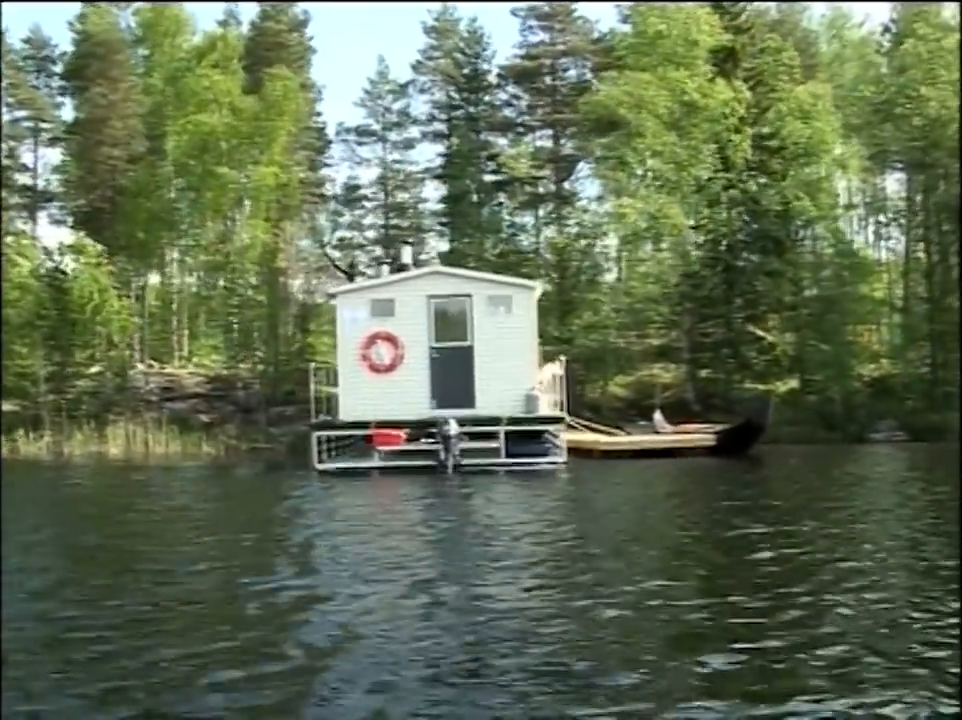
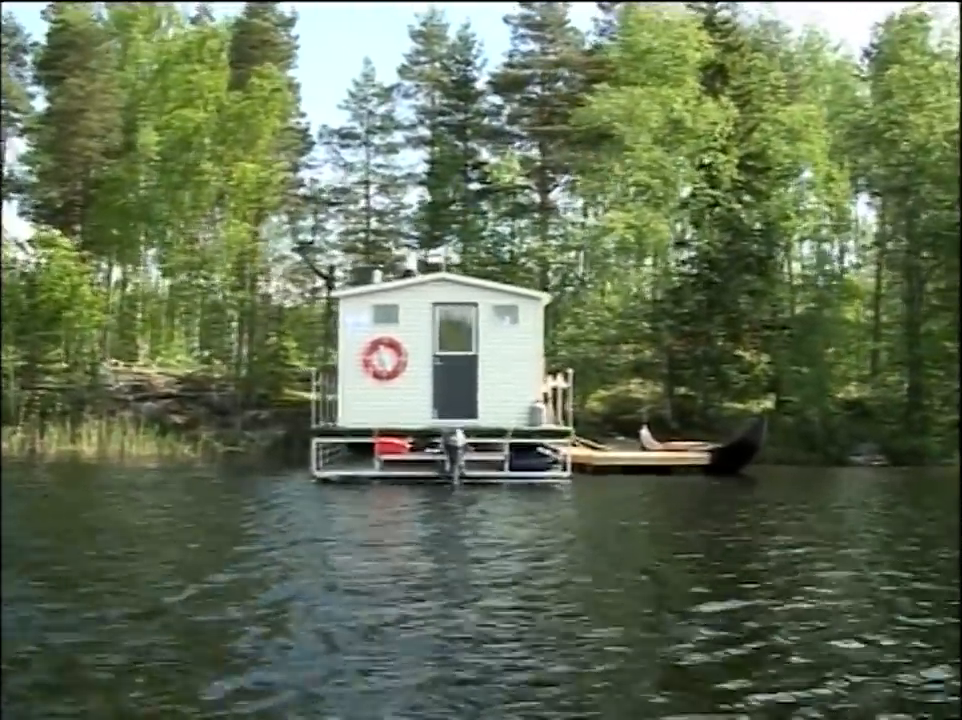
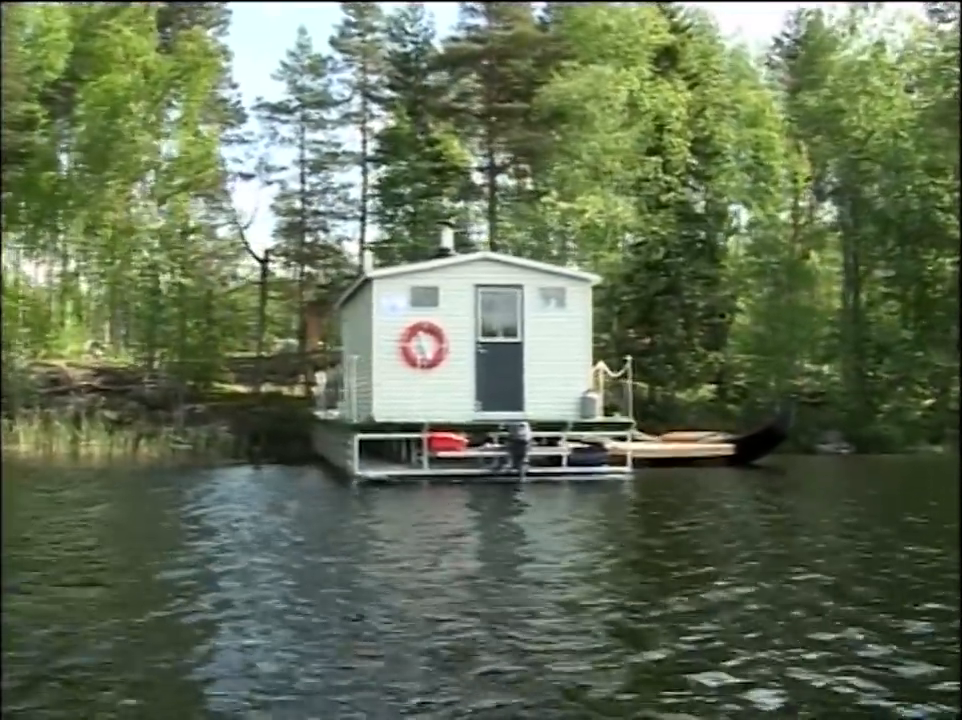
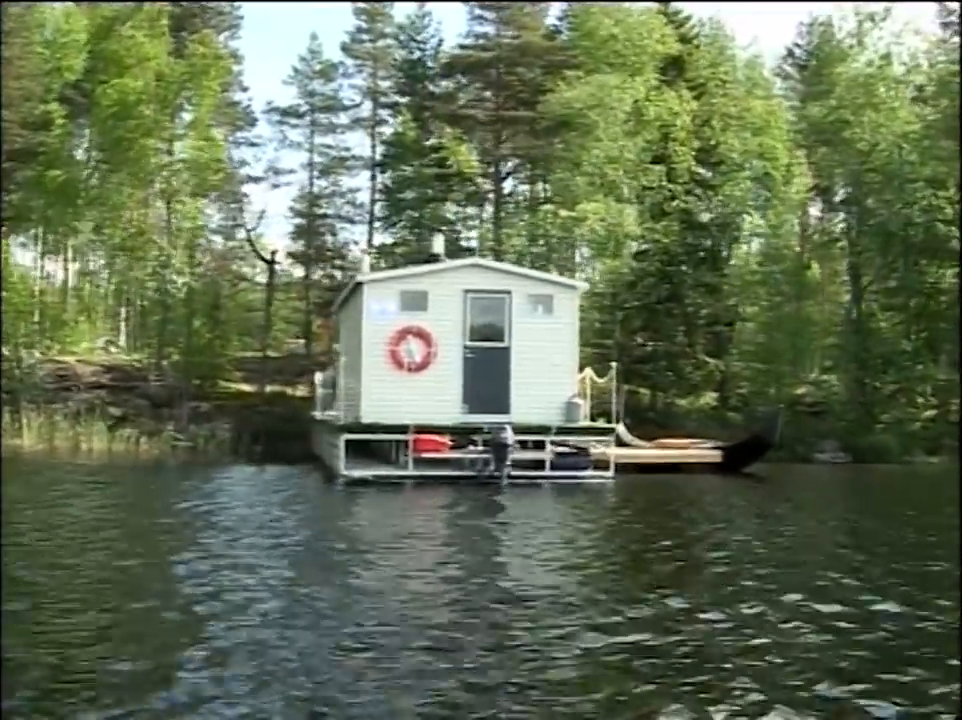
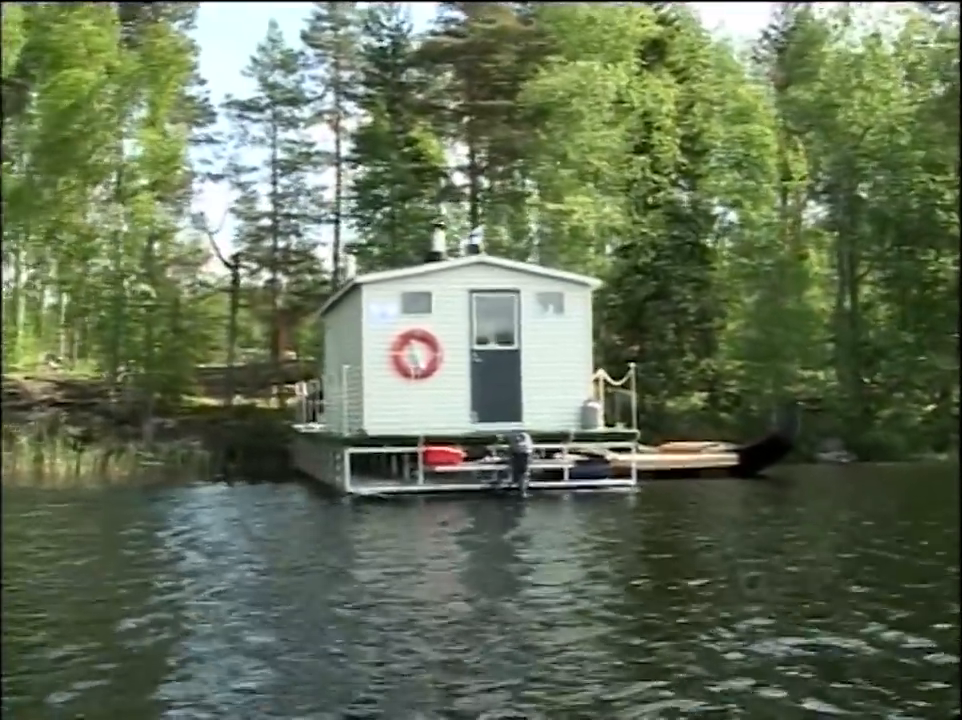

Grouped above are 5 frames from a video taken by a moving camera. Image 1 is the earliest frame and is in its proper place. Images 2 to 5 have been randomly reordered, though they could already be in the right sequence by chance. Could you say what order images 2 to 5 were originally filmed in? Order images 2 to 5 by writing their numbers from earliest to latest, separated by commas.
2, 4, 3, 5
